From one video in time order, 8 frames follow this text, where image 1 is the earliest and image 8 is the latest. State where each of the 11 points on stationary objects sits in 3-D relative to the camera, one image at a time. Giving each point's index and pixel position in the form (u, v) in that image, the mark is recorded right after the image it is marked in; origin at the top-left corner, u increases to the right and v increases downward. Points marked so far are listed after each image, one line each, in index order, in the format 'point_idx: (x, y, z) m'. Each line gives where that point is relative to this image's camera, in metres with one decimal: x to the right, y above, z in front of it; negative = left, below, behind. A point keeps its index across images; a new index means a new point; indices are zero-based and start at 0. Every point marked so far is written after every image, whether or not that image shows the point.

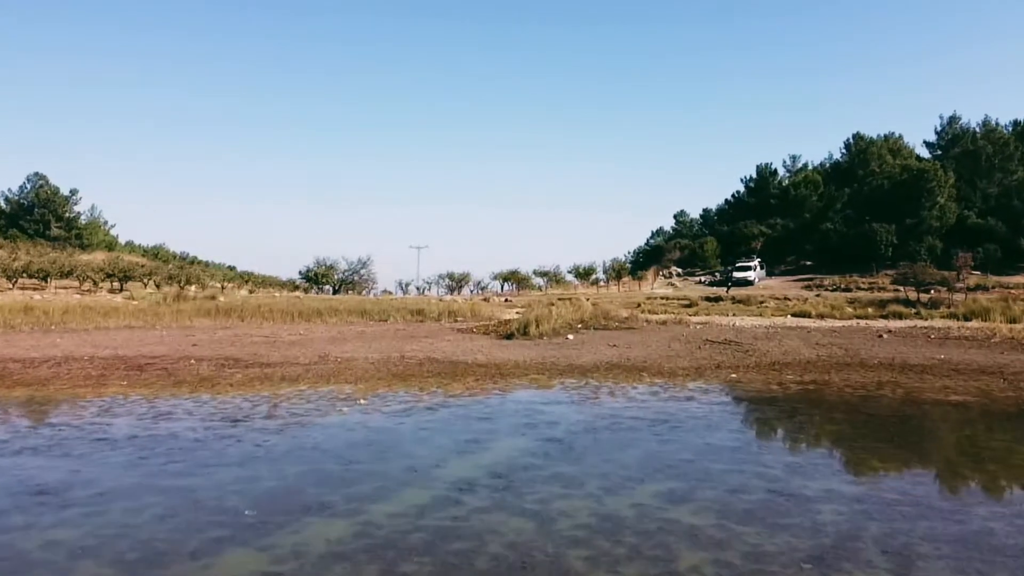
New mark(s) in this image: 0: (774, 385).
0: (+3.2, -1.2, +14.7) m
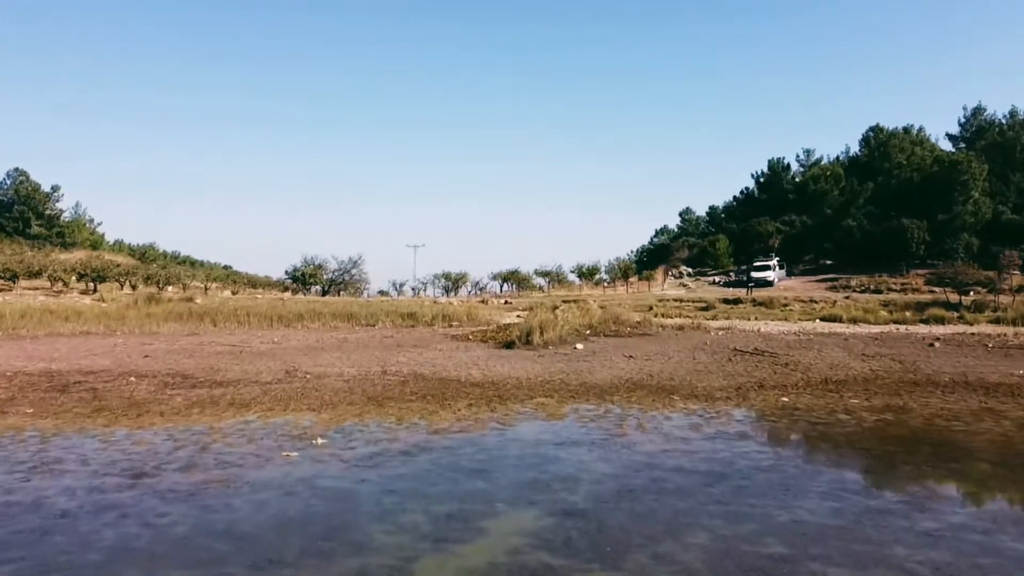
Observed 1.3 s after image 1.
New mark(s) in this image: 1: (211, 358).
0: (+3.2, -1.2, +11.8) m
1: (-4.7, -1.1, +18.6) m
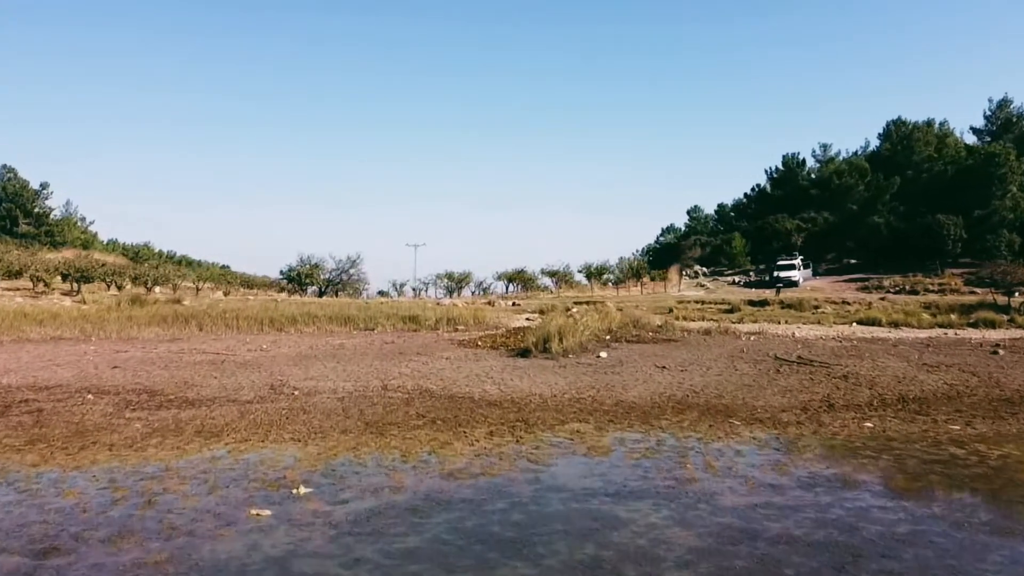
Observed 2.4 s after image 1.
0: (+3.5, -1.2, +9.6) m
1: (-4.4, -1.1, +16.4) m
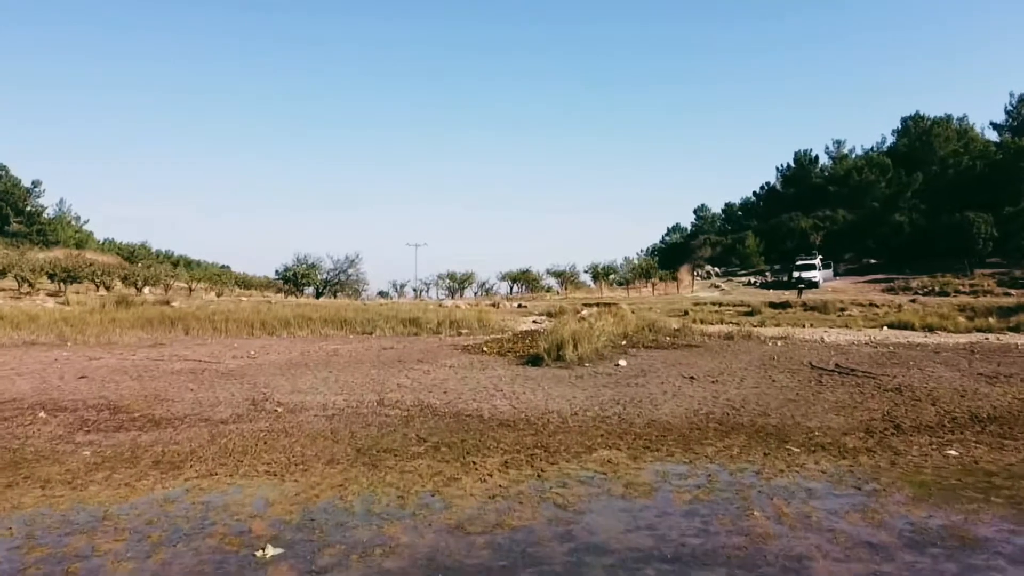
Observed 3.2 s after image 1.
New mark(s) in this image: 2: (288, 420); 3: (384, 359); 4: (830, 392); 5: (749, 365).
0: (+3.6, -1.3, +7.9) m
1: (-4.3, -1.2, +14.7) m
2: (-2.1, -1.2, +11.2) m
3: (-2.0, -1.1, +18.5) m
4: (+3.6, -1.2, +13.5) m
5: (+3.4, -1.1, +17.3) m
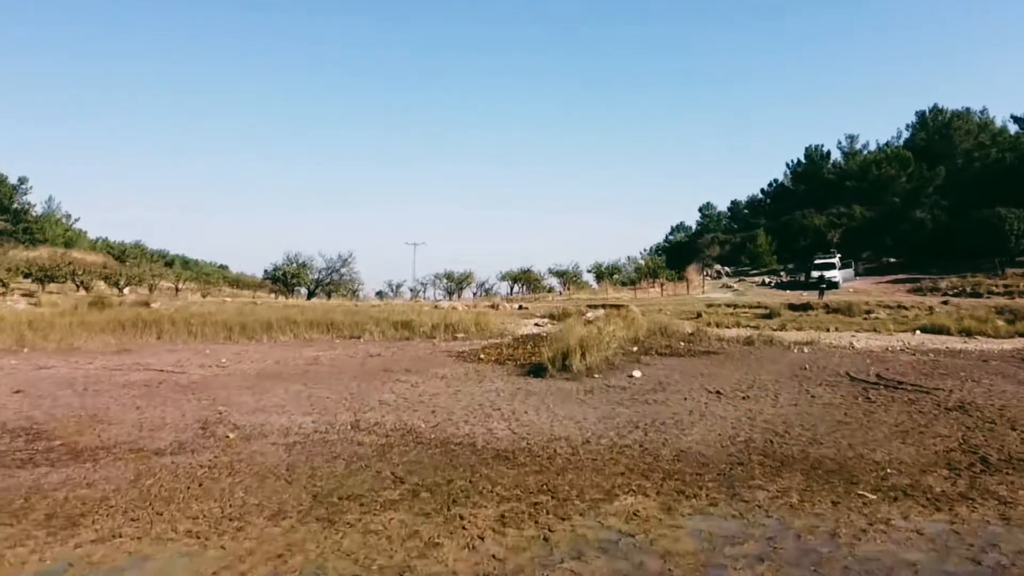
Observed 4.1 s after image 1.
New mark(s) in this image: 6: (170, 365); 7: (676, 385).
0: (+3.6, -1.3, +5.9) m
1: (-4.3, -1.2, +12.8) m
2: (-2.1, -1.2, +9.2) m
3: (-2.0, -1.1, +16.5) m
4: (+3.6, -1.2, +11.6) m
5: (+3.4, -1.1, +15.3) m
6: (-4.8, -1.1, +17.1) m
7: (+1.9, -1.1, +14.0) m
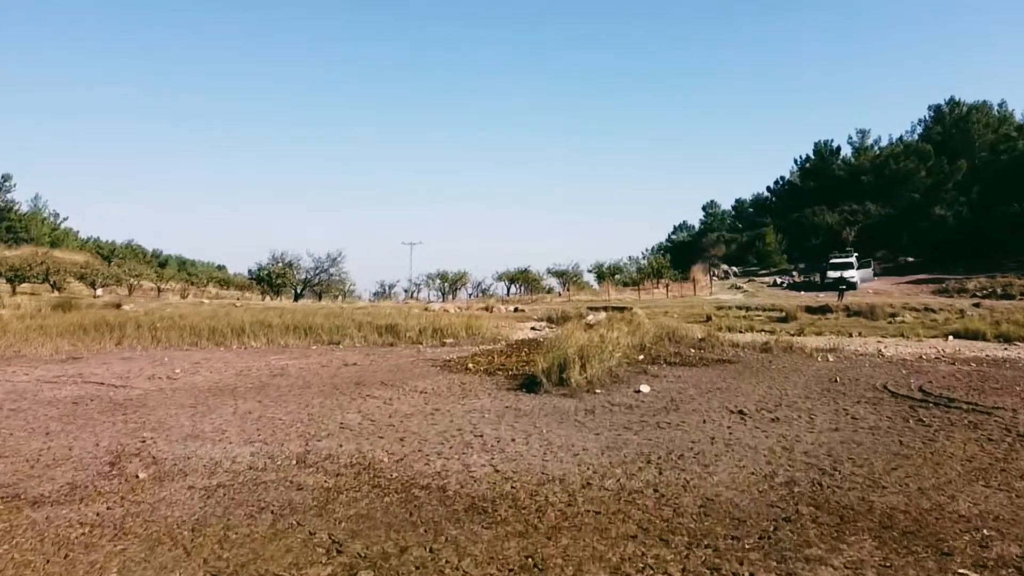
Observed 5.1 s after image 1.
0: (+3.5, -1.3, +3.9) m
1: (-4.4, -1.2, +10.8) m
2: (-2.2, -1.3, +7.2) m
3: (-2.1, -1.1, +14.5) m
4: (+3.5, -1.2, +9.6) m
5: (+3.3, -1.1, +13.3) m
6: (-5.0, -1.1, +15.1) m
7: (+1.8, -1.1, +12.0) m
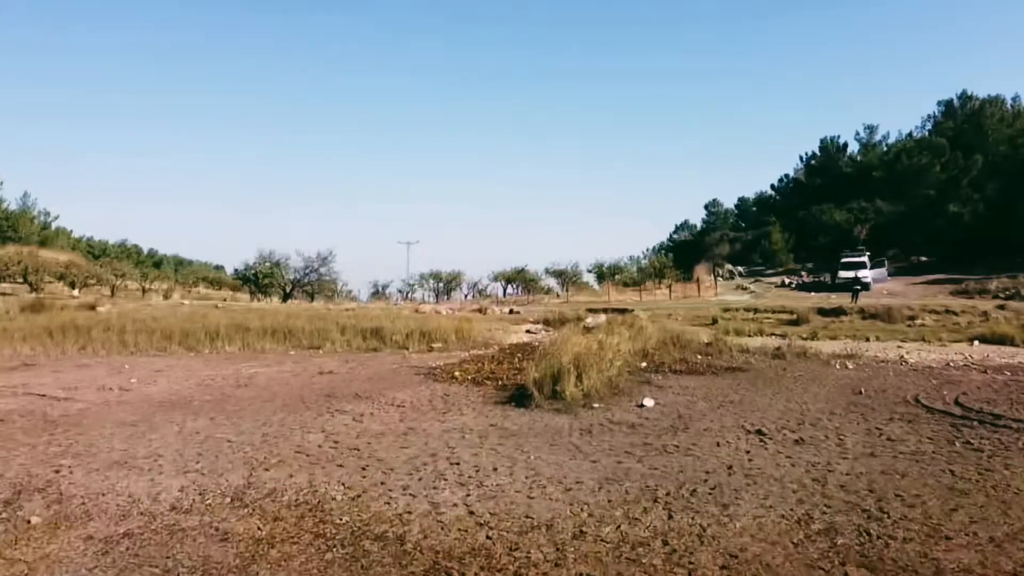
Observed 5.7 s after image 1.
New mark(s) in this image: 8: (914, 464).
0: (+3.4, -1.3, +2.5) m
1: (-4.5, -1.2, +9.4) m
2: (-2.3, -1.3, +5.8) m
3: (-2.2, -1.1, +13.1) m
4: (+3.3, -1.2, +8.2) m
5: (+3.1, -1.2, +11.9) m
6: (-5.1, -1.1, +13.7) m
7: (+1.7, -1.2, +10.6) m
8: (+2.8, -1.2, +8.3) m
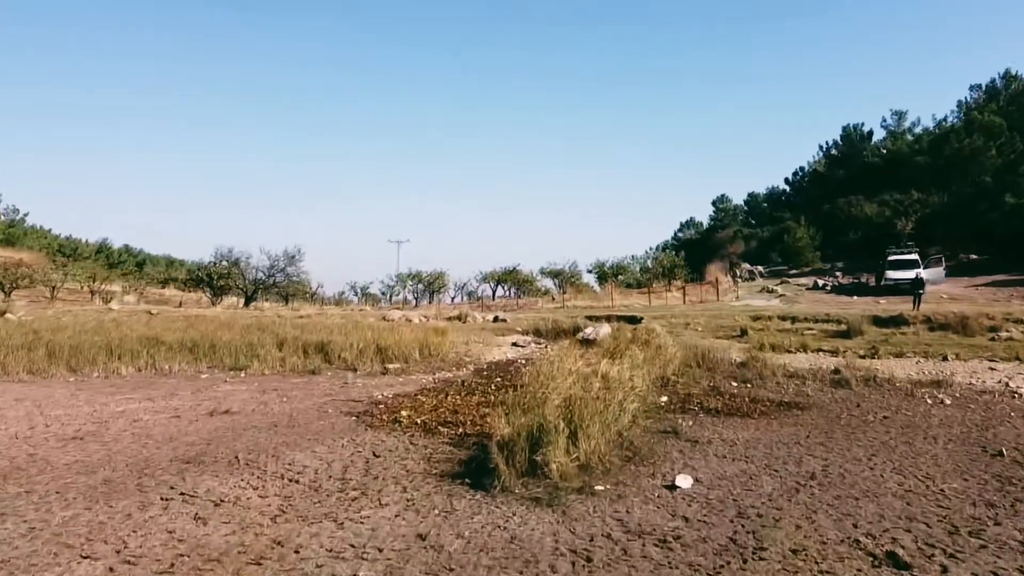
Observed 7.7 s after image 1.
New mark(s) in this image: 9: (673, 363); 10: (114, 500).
0: (+3.1, -1.4, -1.9) m
1: (-4.8, -1.2, +5.0) m
2: (-2.6, -1.3, +1.4) m
3: (-2.5, -1.2, +8.7) m
4: (+3.0, -1.3, +3.8) m
5: (+2.9, -1.2, +7.5) m
6: (-5.4, -1.2, +9.3) m
7: (+1.4, -1.2, +6.2) m
8: (+2.5, -1.3, +3.9) m
9: (+1.8, -0.8, +13.5) m
10: (-2.3, -1.2, +7.2) m
